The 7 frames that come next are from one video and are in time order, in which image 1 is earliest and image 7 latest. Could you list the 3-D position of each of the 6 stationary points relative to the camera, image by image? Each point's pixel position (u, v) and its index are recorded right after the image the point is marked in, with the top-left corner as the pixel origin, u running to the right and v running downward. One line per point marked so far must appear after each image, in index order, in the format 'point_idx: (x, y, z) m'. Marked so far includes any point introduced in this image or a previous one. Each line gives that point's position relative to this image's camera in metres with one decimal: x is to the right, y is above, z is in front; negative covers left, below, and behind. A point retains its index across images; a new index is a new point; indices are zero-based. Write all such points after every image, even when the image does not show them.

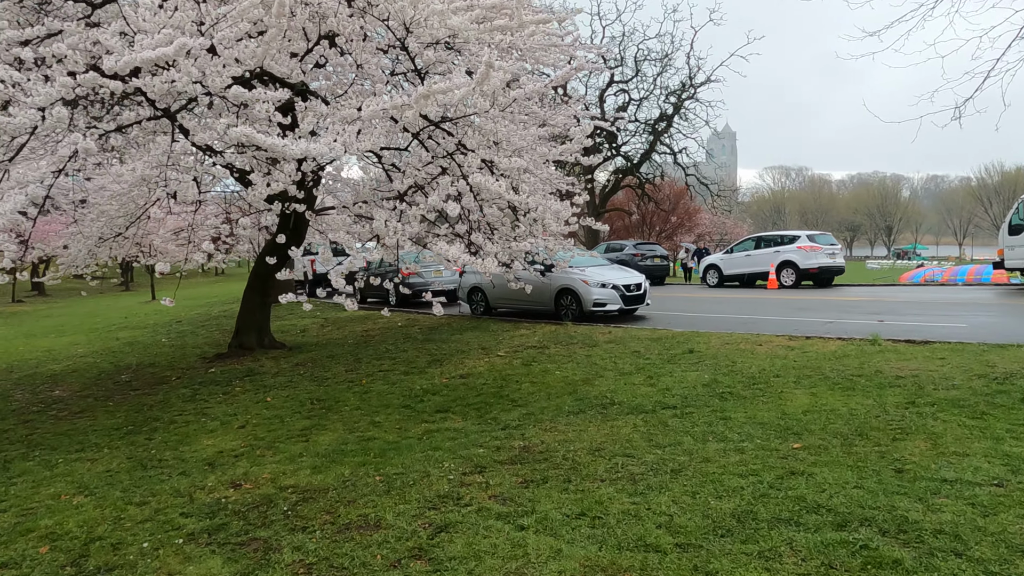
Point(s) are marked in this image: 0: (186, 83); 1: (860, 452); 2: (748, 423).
0: (-2.3, +1.4, +5.3) m
1: (+2.1, -1.0, +4.6) m
2: (+1.7, -1.0, +5.5) m
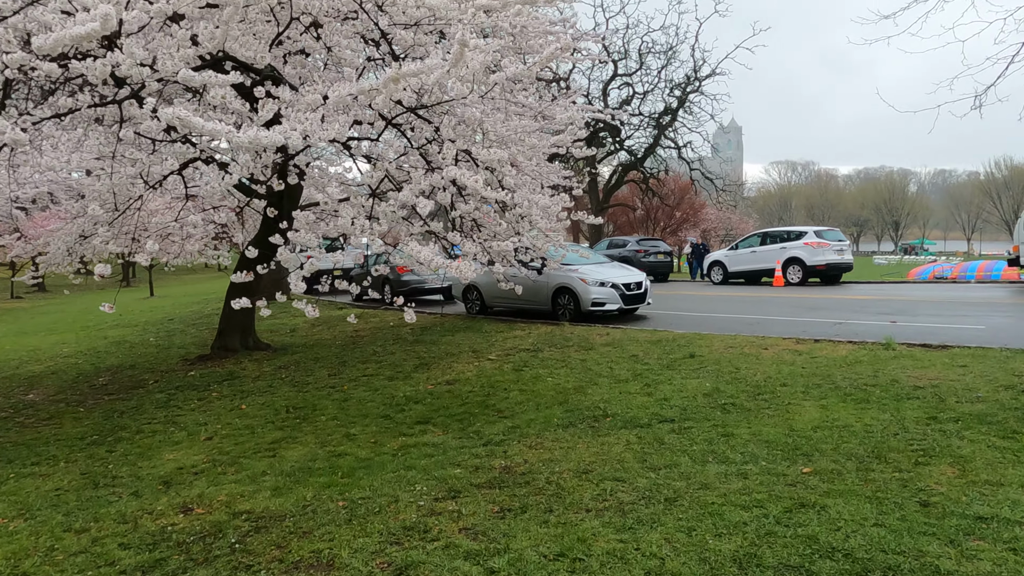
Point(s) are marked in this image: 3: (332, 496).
0: (-2.4, +1.4, +4.8) m
1: (+2.0, -1.0, +4.1) m
2: (+1.6, -1.0, +5.0) m
3: (-1.1, -1.3, +4.8) m
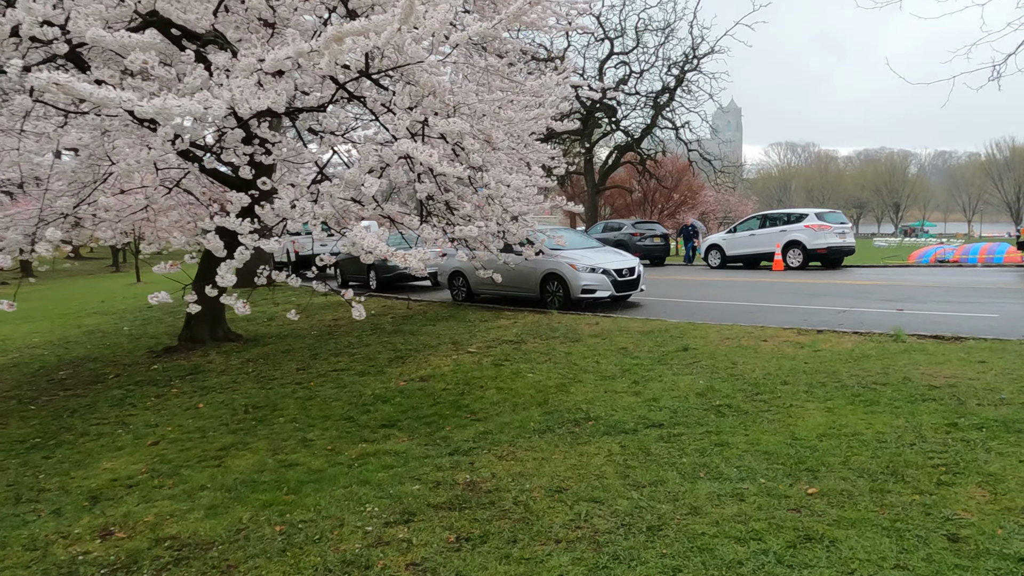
0: (-2.6, +1.4, +4.1) m
1: (+1.8, -1.0, +3.5) m
2: (+1.4, -0.9, +4.4) m
3: (-1.3, -1.3, +4.2) m
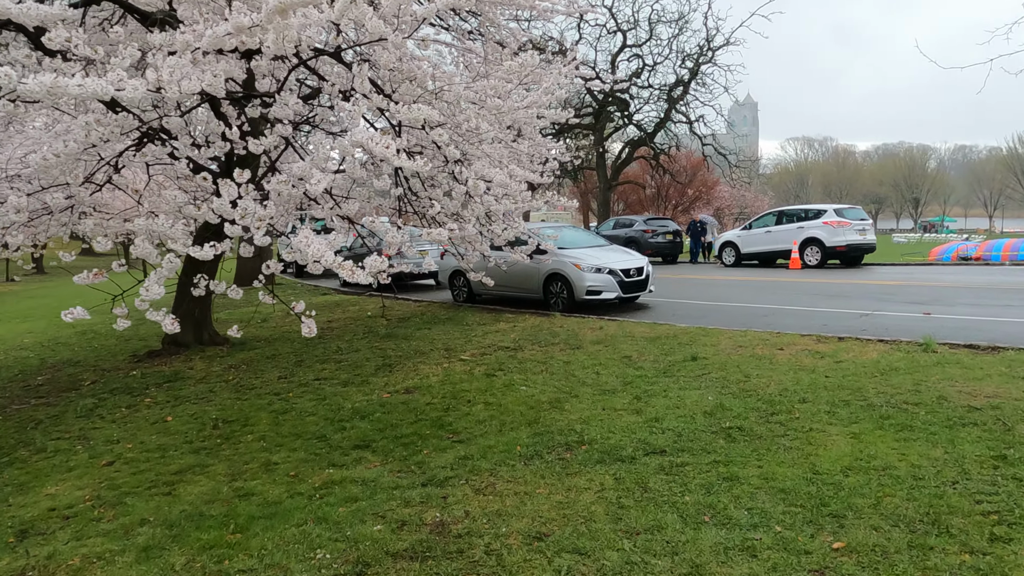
0: (-2.7, +1.4, +3.6) m
1: (+1.6, -1.0, +2.9) m
2: (+1.2, -1.0, +3.8) m
3: (-1.4, -1.3, +3.6) m
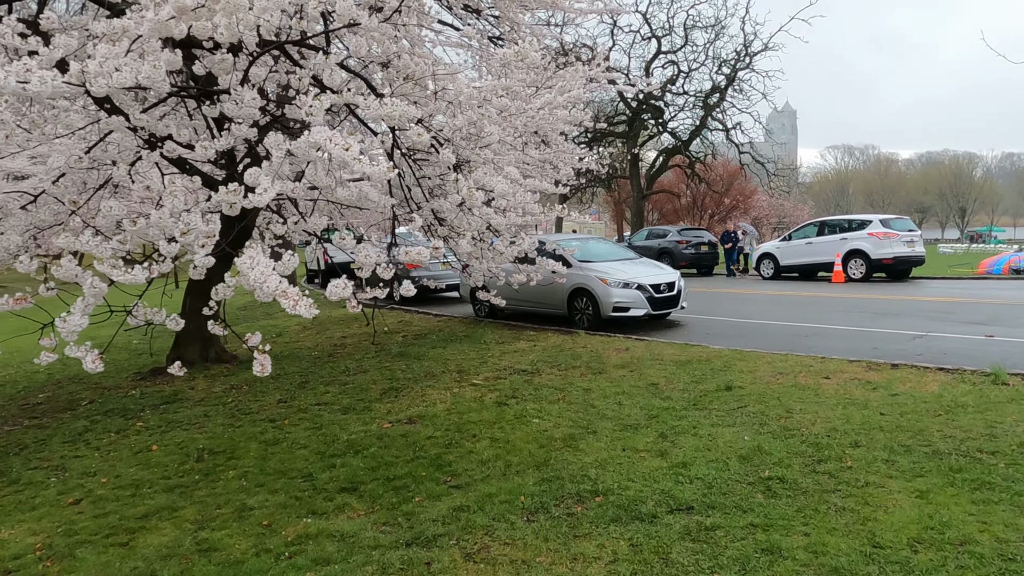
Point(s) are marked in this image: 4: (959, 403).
0: (-2.7, +1.3, +3.1) m
1: (+1.5, -1.2, +2.2) m
2: (+1.2, -1.1, +3.1) m
3: (-1.5, -1.4, +3.0) m
4: (+3.1, -0.8, +5.2) m
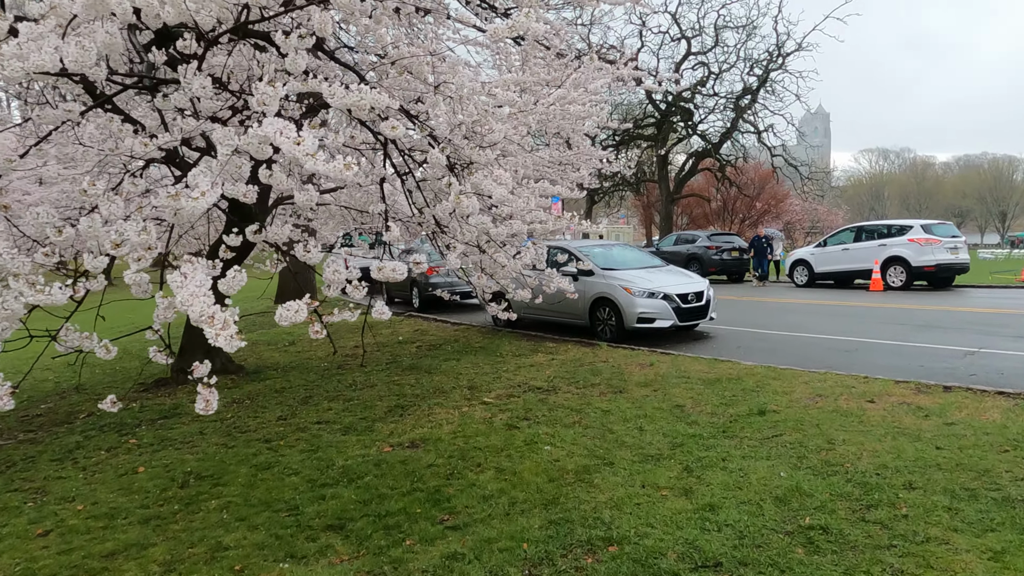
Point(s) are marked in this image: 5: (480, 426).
0: (-2.8, +1.2, +2.7) m
1: (+1.5, -1.3, +1.6) m
2: (+1.2, -1.2, +2.5) m
3: (-1.5, -1.5, +2.6) m
4: (+3.1, -0.9, +4.6) m
5: (-0.3, -1.1, +6.0) m
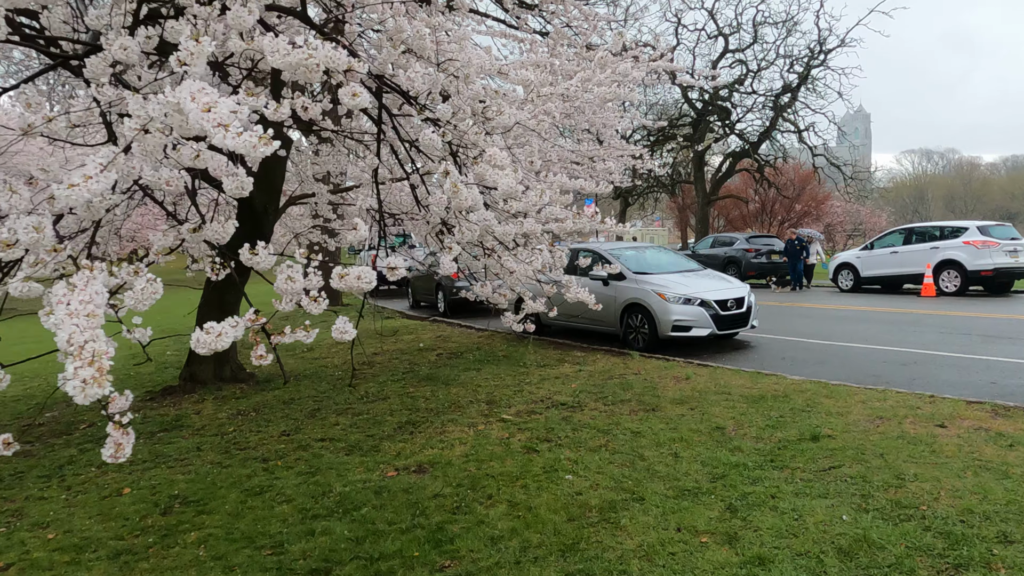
0: (-2.8, +1.2, +2.2) m
1: (+1.4, -1.3, +0.9) m
2: (+1.1, -1.3, +1.8) m
3: (-1.5, -1.5, +2.0) m
4: (+3.2, -0.9, +3.8) m
5: (-0.1, -1.1, +5.4) m
